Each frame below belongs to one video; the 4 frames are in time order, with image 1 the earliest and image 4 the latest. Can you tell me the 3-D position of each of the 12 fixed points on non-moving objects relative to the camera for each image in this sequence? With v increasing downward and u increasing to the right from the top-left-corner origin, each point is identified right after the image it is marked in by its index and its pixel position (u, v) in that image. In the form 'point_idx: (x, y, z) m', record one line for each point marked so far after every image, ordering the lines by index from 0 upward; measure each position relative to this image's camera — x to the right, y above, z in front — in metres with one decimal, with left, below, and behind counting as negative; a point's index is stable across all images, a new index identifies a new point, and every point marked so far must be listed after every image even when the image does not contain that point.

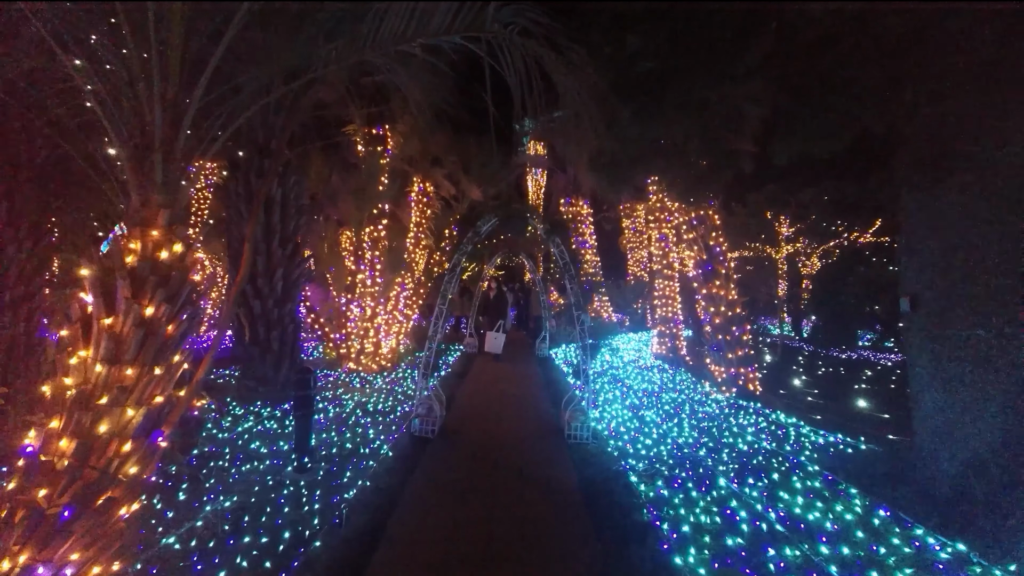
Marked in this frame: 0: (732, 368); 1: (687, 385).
0: (+3.6, -1.3, +10.9) m
1: (+3.1, -1.7, +11.6) m
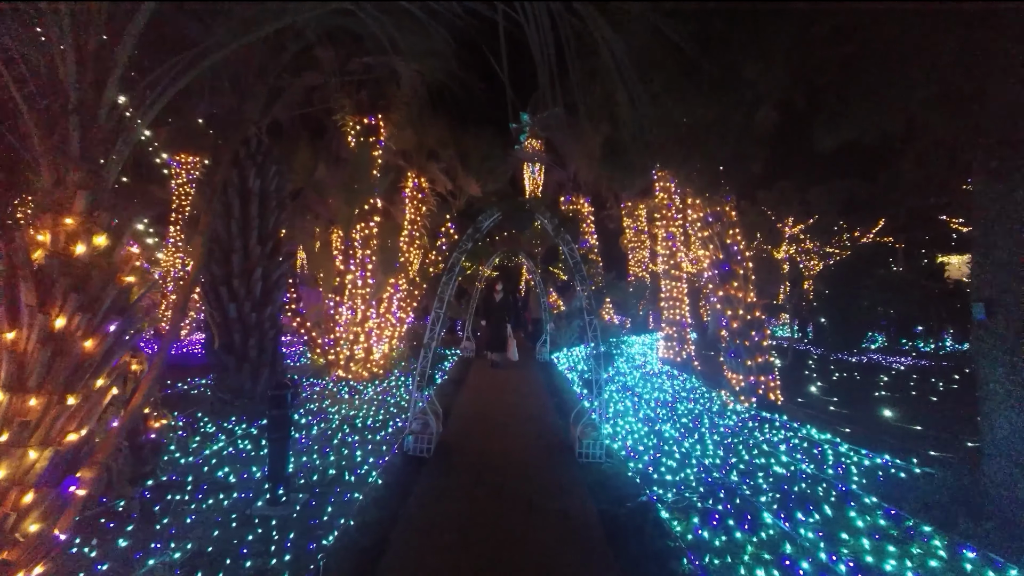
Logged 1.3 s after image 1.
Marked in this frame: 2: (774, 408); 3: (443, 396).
0: (+3.7, -1.4, +10.1) m
1: (+3.1, -1.8, +10.8) m
2: (+3.9, -1.8, +9.9) m
3: (-1.0, -1.6, +9.9) m
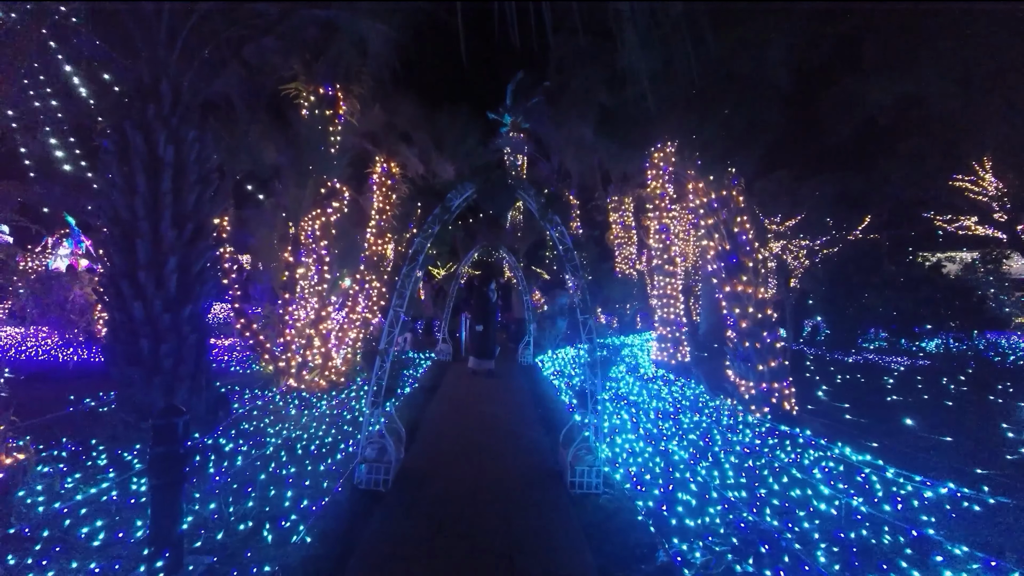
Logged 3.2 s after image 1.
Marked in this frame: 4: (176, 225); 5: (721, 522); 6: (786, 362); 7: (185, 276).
0: (+3.4, -1.3, +8.9) m
1: (+2.8, -1.7, +9.6) m
2: (+3.7, -1.7, +8.7) m
3: (-1.3, -1.6, +8.6) m
4: (-2.9, +0.6, +5.8) m
5: (+1.4, -1.6, +4.6) m
6: (+3.7, -1.0, +8.9) m
7: (-2.9, +0.1, +5.8) m
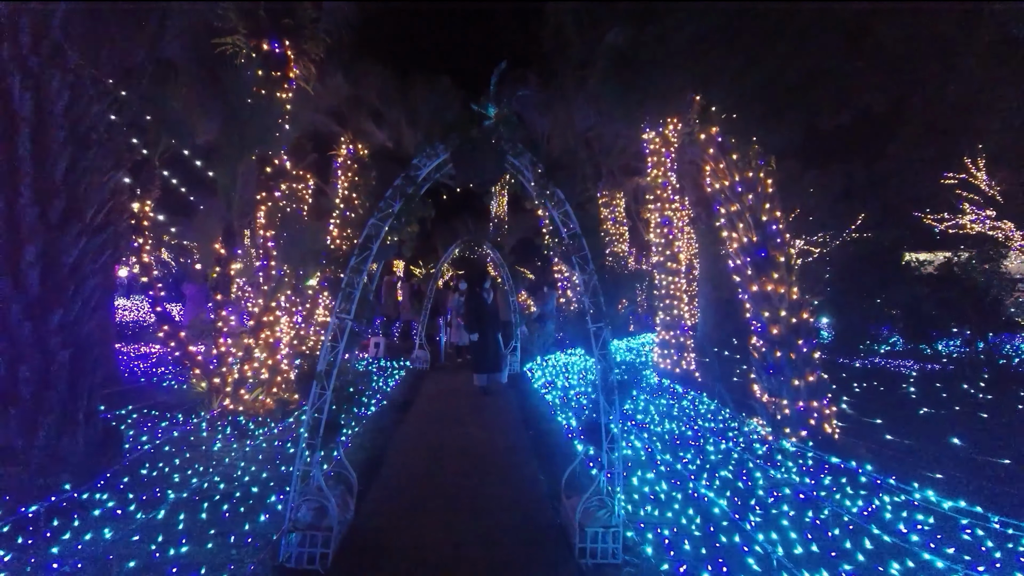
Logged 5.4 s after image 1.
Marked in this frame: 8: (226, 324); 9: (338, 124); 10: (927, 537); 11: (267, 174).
0: (+3.2, -1.3, +7.4) m
1: (+2.6, -1.7, +8.1) m
2: (+3.5, -1.7, +7.2) m
3: (-1.5, -1.6, +7.0) m
4: (-3.0, +0.6, +4.1) m
5: (+1.4, -1.6, +3.1) m
6: (+3.5, -1.0, +7.4) m
7: (-3.0, +0.1, +4.2) m
8: (-3.4, -0.4, +7.8) m
9: (-2.3, +2.2, +8.7) m
10: (+2.8, -1.7, +4.5) m
11: (-2.9, +1.4, +7.9) m
